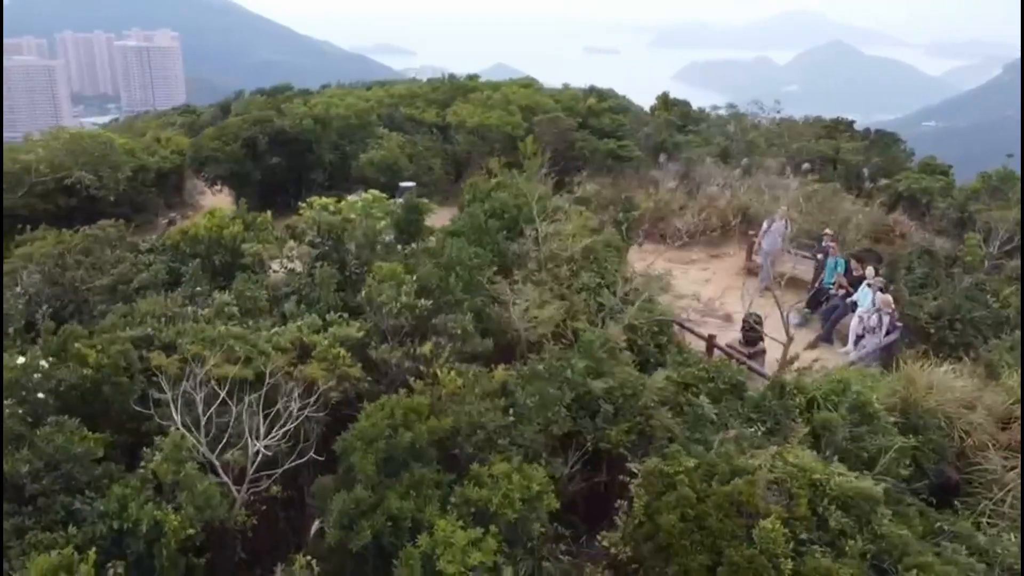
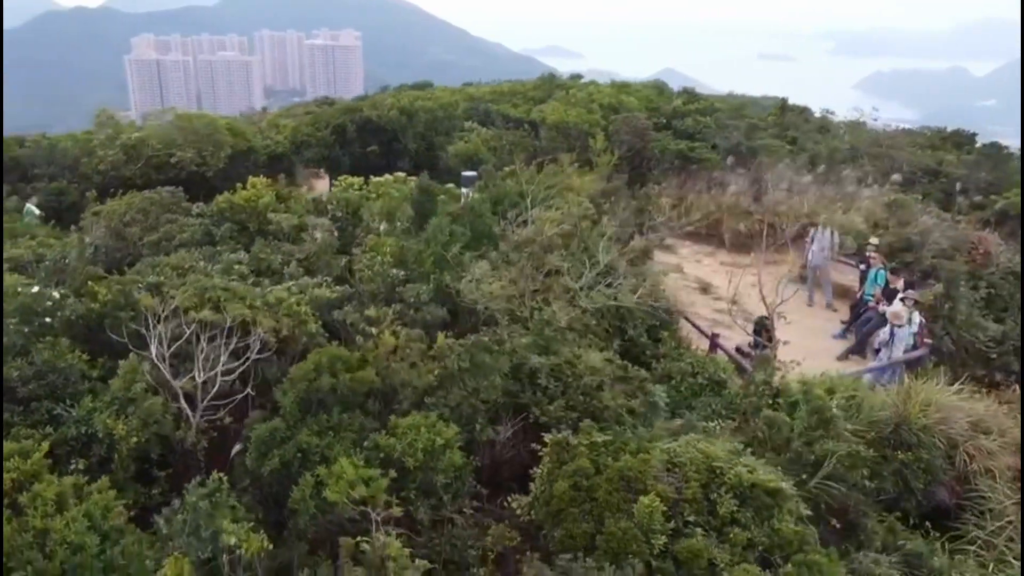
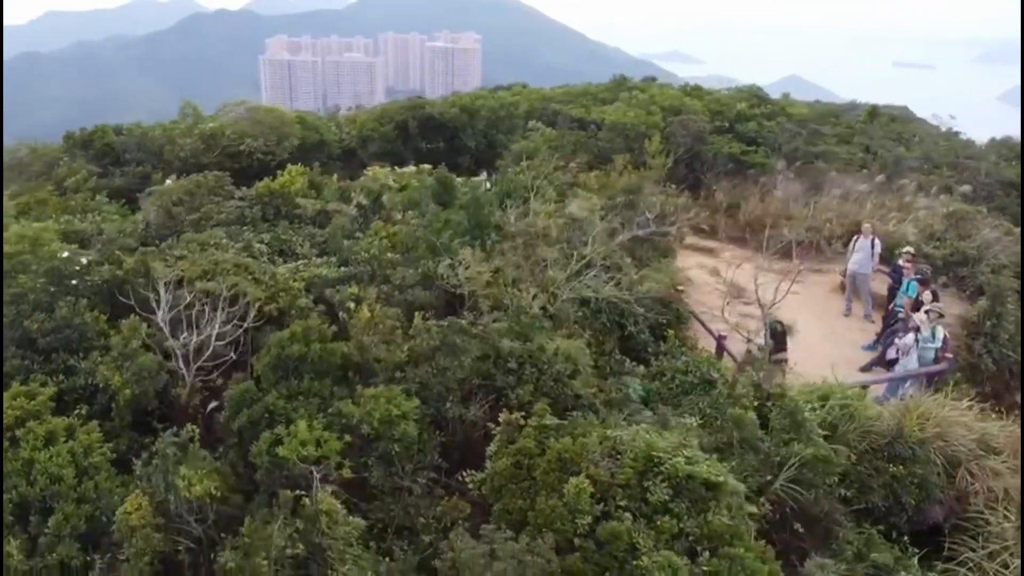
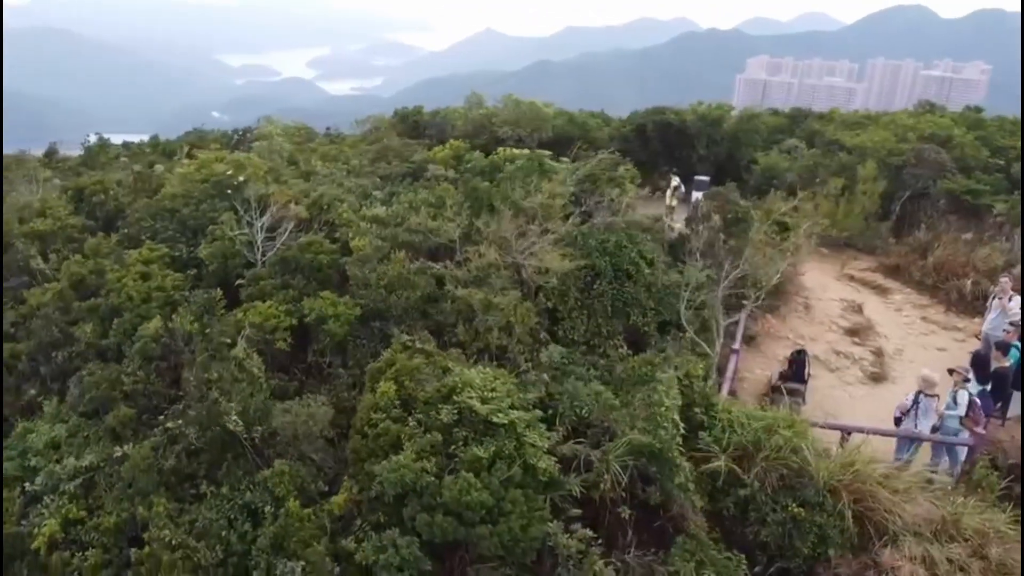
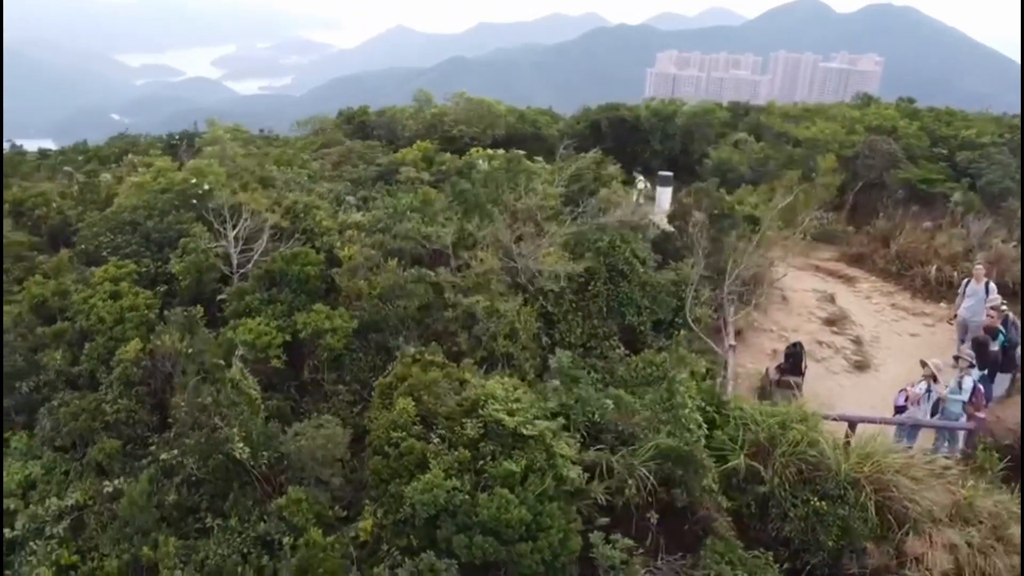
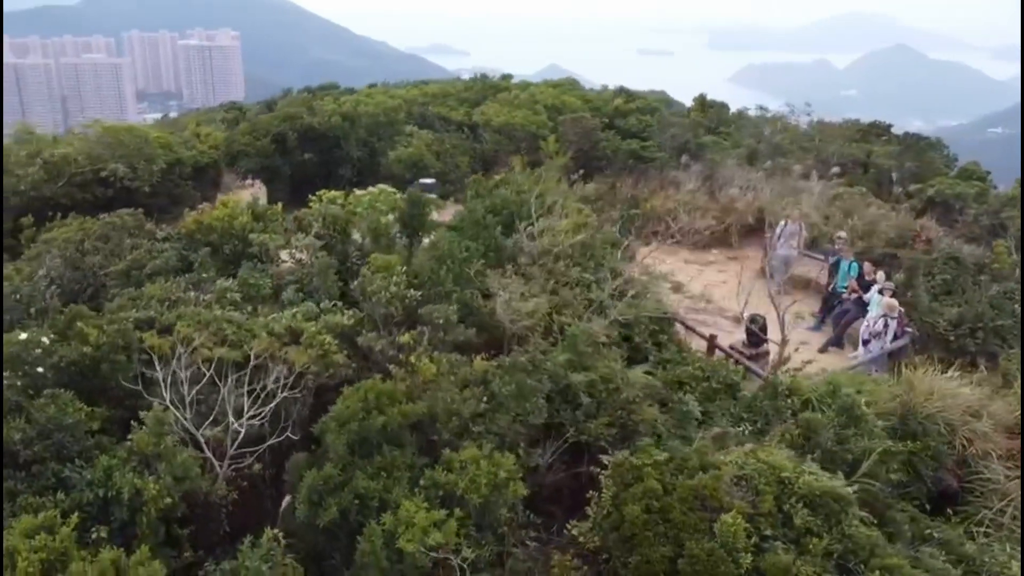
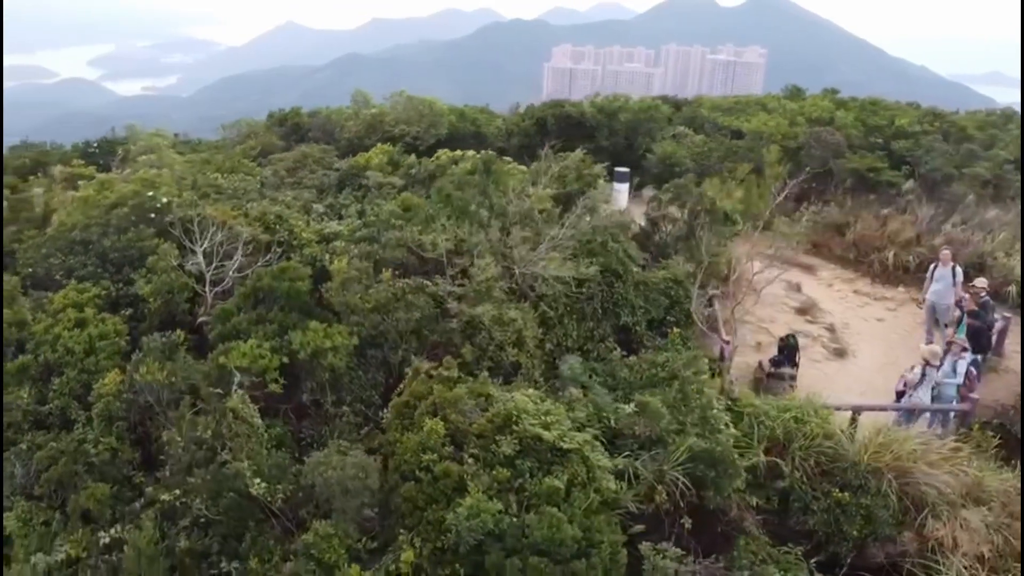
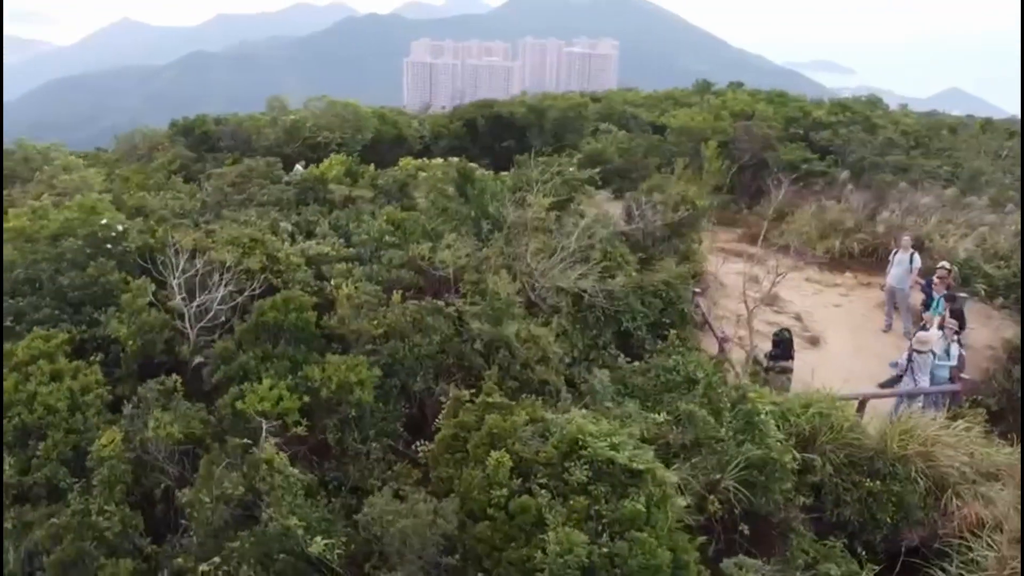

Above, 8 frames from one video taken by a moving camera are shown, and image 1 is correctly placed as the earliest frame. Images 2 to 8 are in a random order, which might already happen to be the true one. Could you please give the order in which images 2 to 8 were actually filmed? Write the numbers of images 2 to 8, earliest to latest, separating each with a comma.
6, 2, 3, 8, 7, 5, 4
